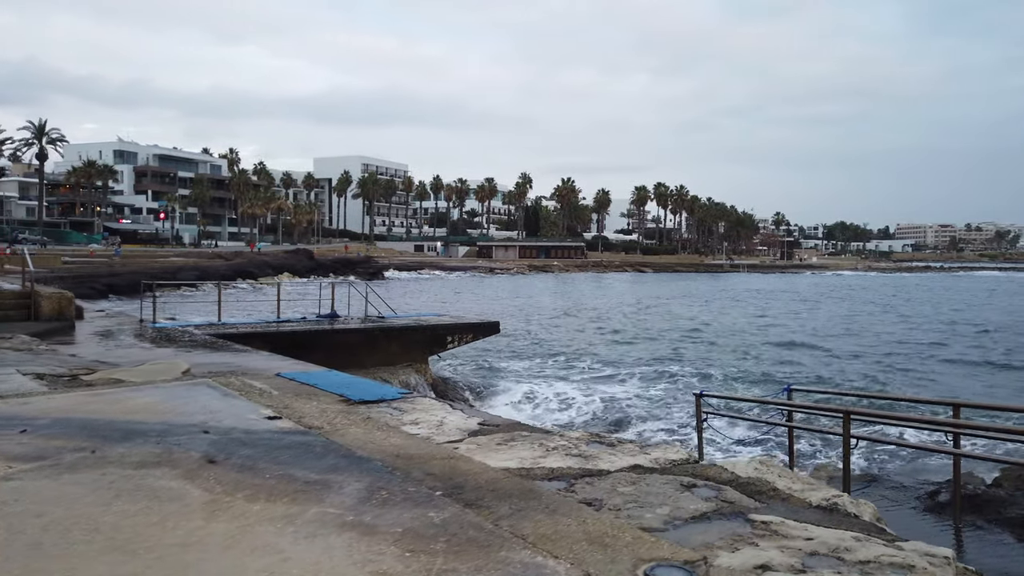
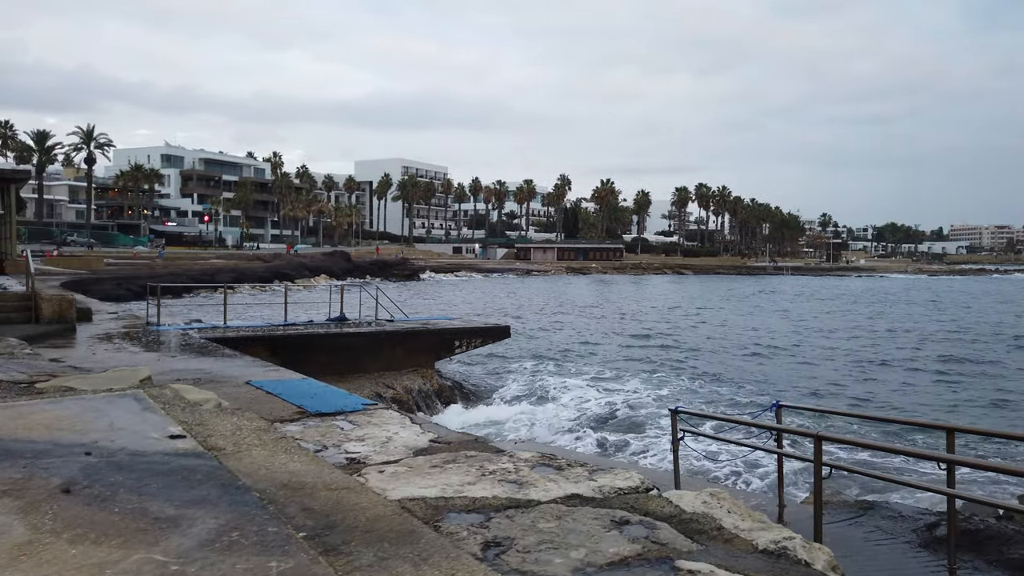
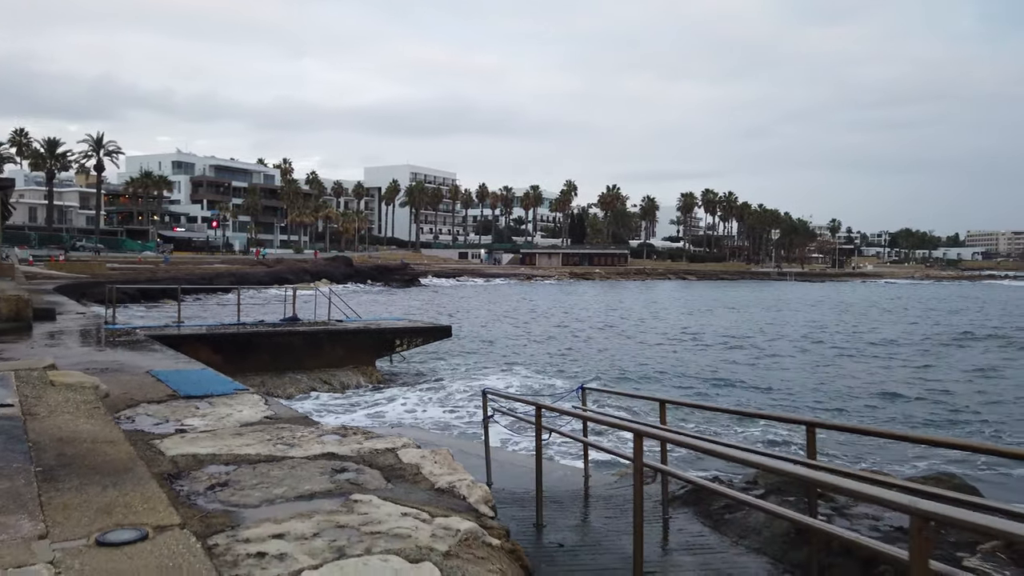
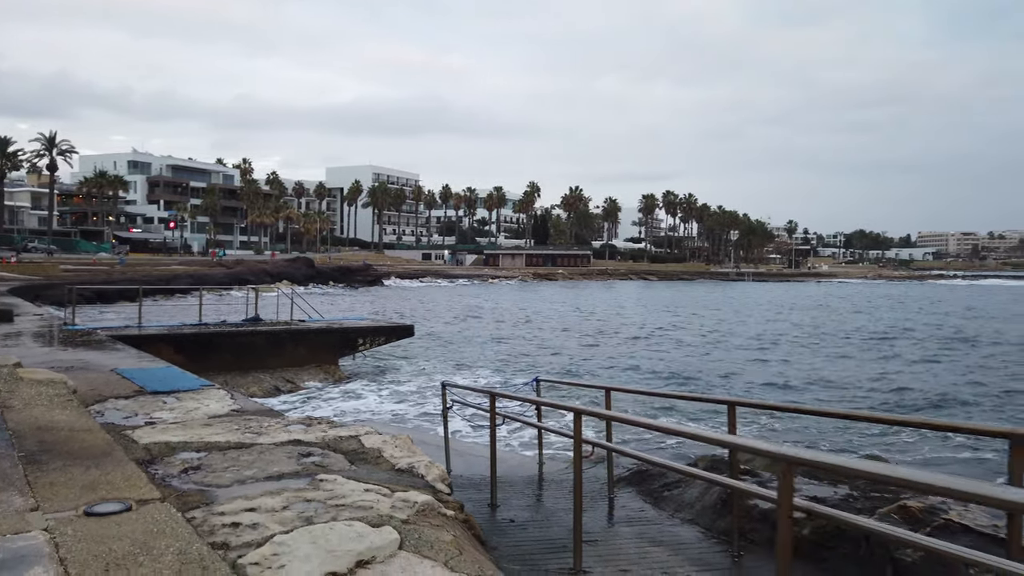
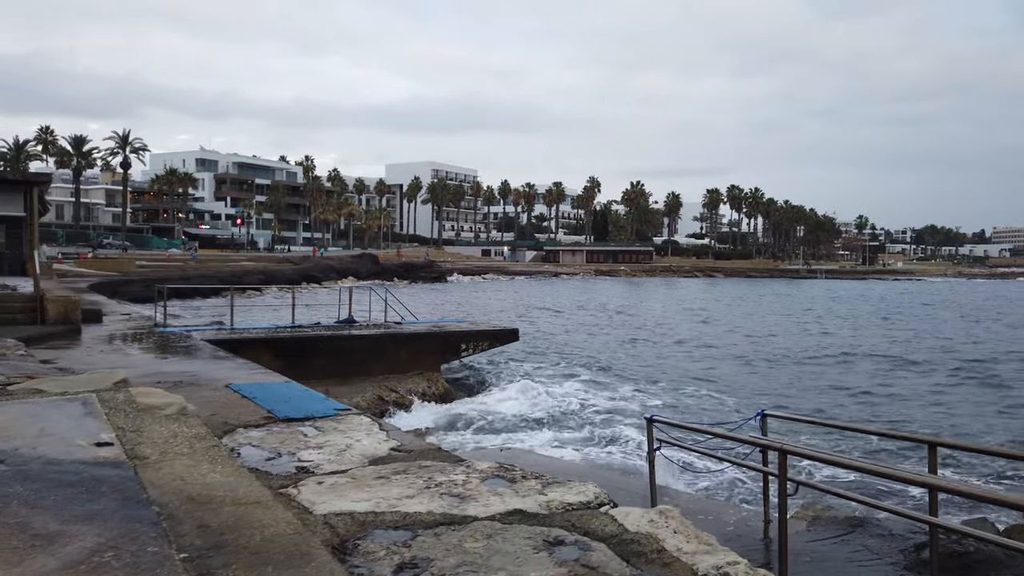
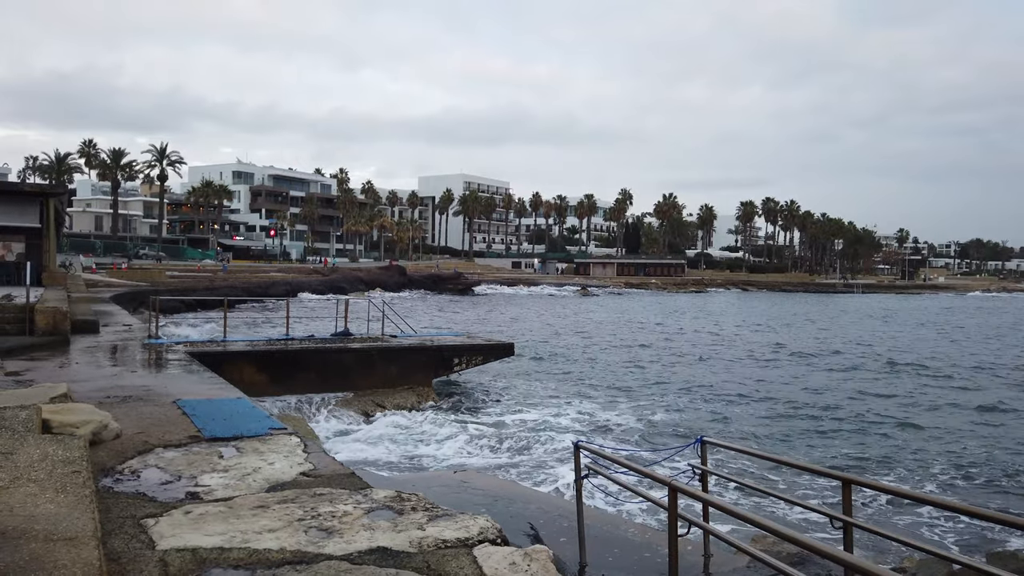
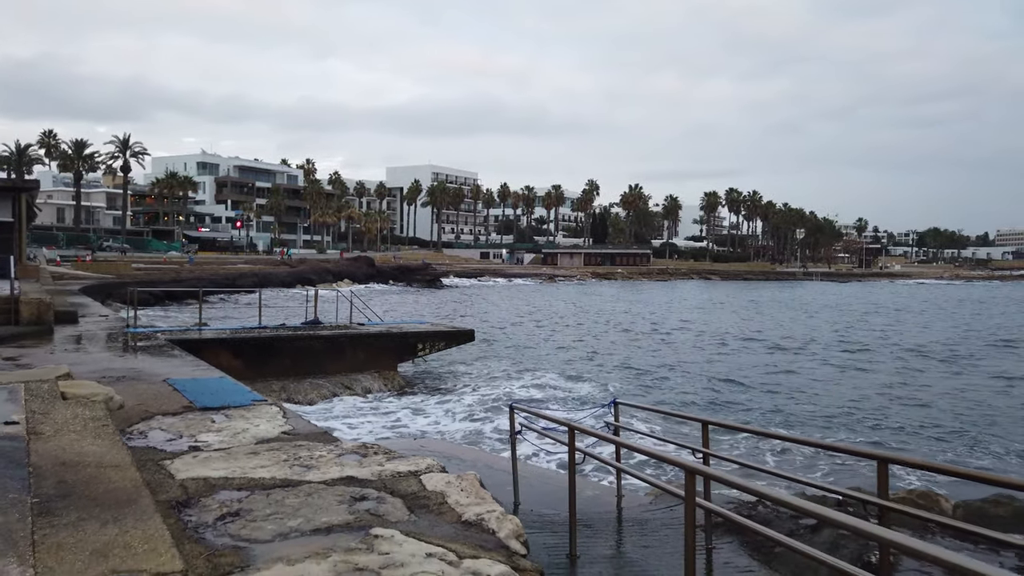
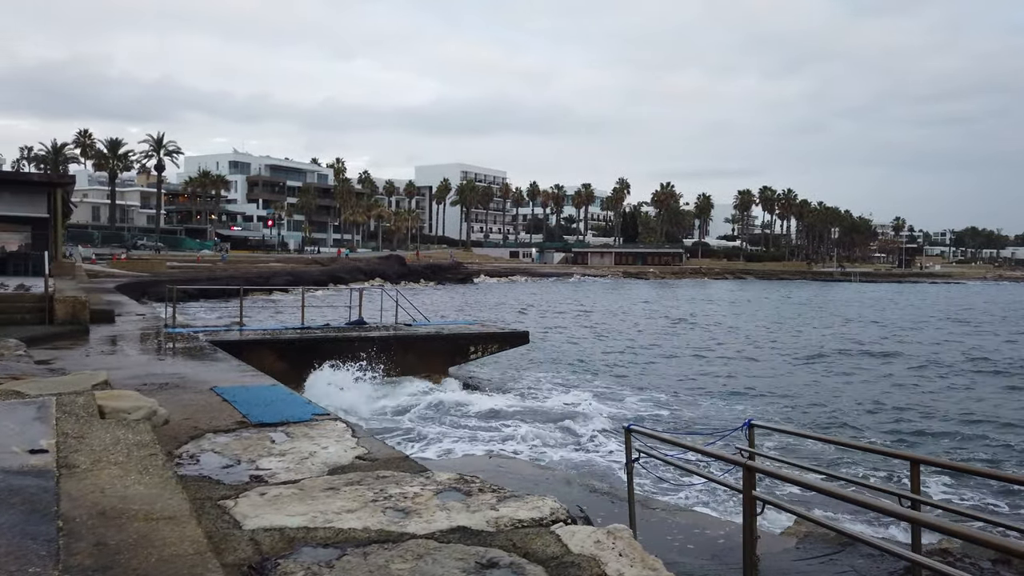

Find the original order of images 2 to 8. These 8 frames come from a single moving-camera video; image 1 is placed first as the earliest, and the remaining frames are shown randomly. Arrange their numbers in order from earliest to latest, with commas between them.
2, 5, 8, 6, 7, 3, 4
